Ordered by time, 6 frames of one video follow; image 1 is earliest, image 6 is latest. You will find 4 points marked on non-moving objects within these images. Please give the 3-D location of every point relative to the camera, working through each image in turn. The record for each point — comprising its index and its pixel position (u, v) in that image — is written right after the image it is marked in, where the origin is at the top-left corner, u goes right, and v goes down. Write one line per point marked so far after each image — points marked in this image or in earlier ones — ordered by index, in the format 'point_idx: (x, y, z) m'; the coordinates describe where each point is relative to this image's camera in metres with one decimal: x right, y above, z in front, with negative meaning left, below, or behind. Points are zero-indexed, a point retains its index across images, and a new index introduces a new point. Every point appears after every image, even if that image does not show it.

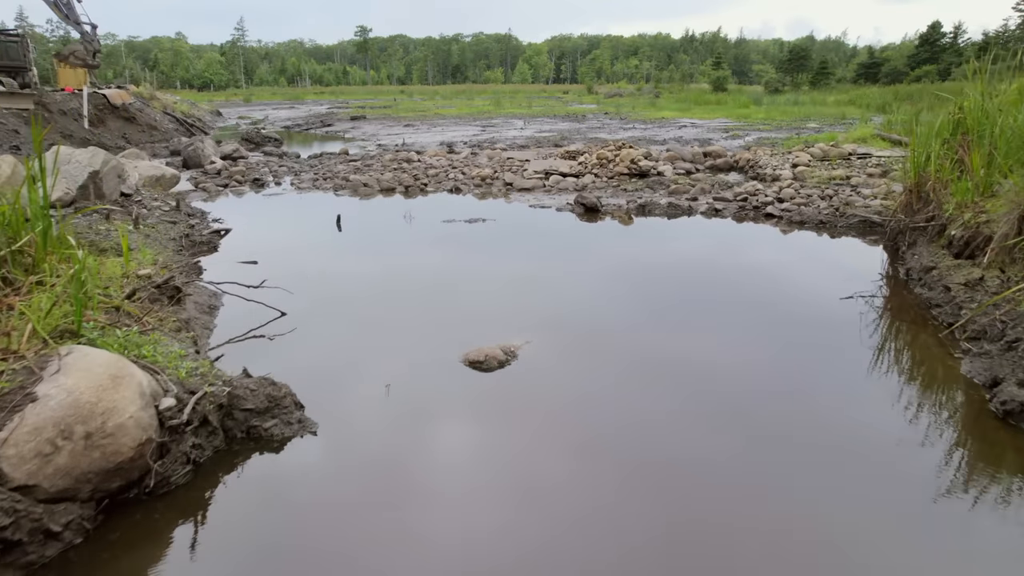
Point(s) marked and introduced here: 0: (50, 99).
0: (-13.6, +5.6, +18.3) m
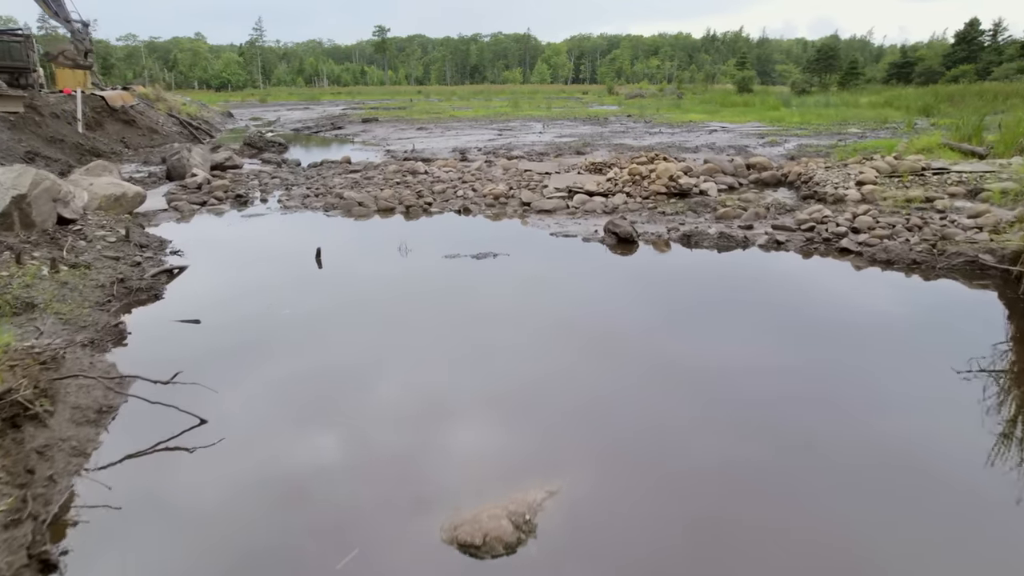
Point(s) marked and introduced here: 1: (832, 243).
0: (-13.1, +5.3, +17.3) m
1: (+3.9, +0.5, +7.5) m
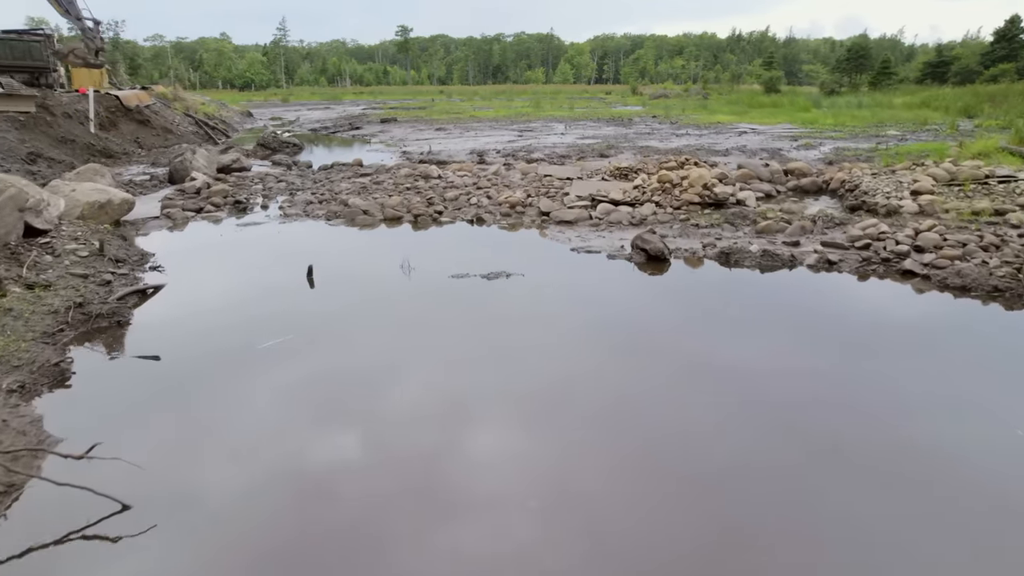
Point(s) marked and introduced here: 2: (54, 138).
0: (-12.5, +5.2, +17.0) m
1: (+4.0, +0.3, +6.6) m
2: (-11.8, +3.9, +16.1) m
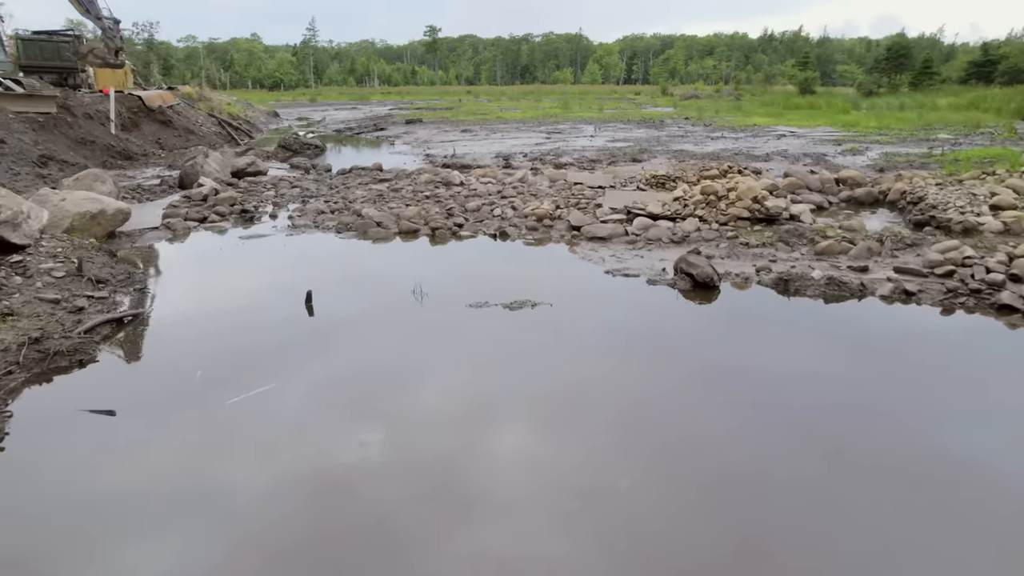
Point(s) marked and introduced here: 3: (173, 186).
0: (-11.8, +5.1, +16.7) m
1: (+4.3, 0.0, +5.7) m
2: (-11.1, +3.8, +15.8) m
3: (-5.9, +1.8, +10.9) m
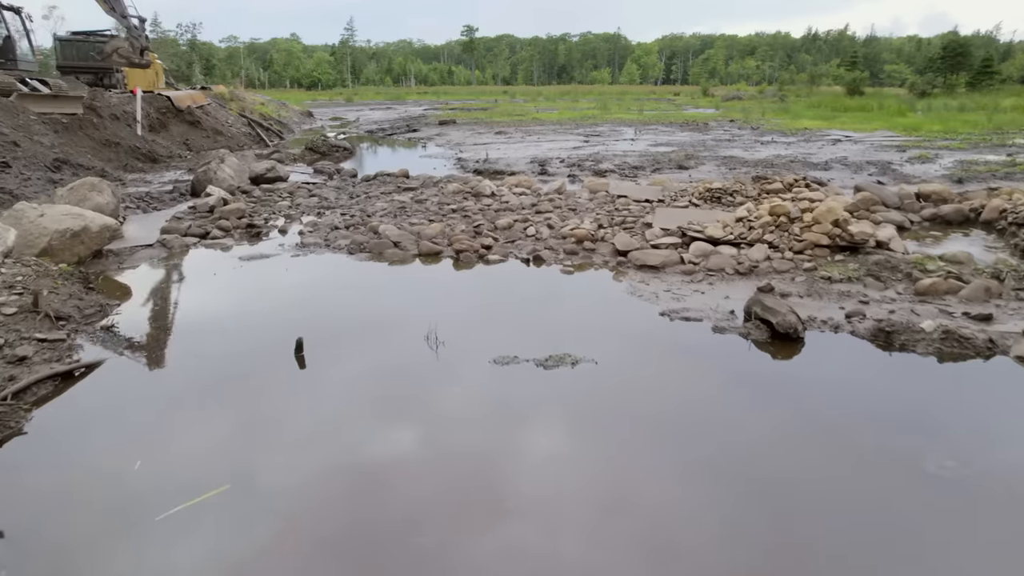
0: (-10.8, +5.0, +16.4) m
1: (+4.5, -0.5, +4.5) m
2: (-10.3, +3.7, +15.4) m
3: (-5.4, +1.5, +10.2) m
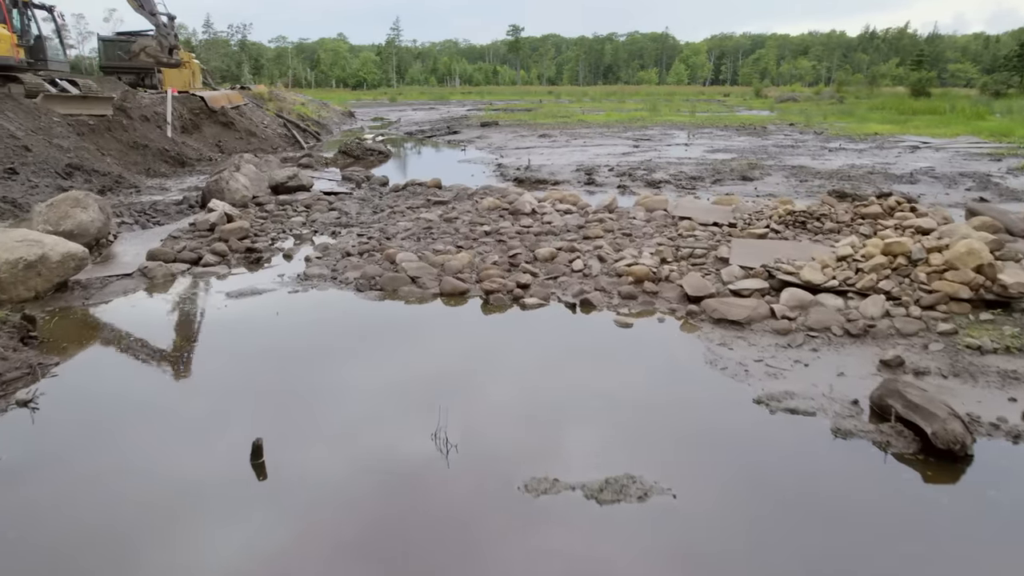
0: (-9.7, +4.8, +15.8) m
1: (+4.7, -1.0, +3.0) m
2: (-9.2, +3.5, +14.8) m
3: (-4.7, +1.2, +9.3) m
